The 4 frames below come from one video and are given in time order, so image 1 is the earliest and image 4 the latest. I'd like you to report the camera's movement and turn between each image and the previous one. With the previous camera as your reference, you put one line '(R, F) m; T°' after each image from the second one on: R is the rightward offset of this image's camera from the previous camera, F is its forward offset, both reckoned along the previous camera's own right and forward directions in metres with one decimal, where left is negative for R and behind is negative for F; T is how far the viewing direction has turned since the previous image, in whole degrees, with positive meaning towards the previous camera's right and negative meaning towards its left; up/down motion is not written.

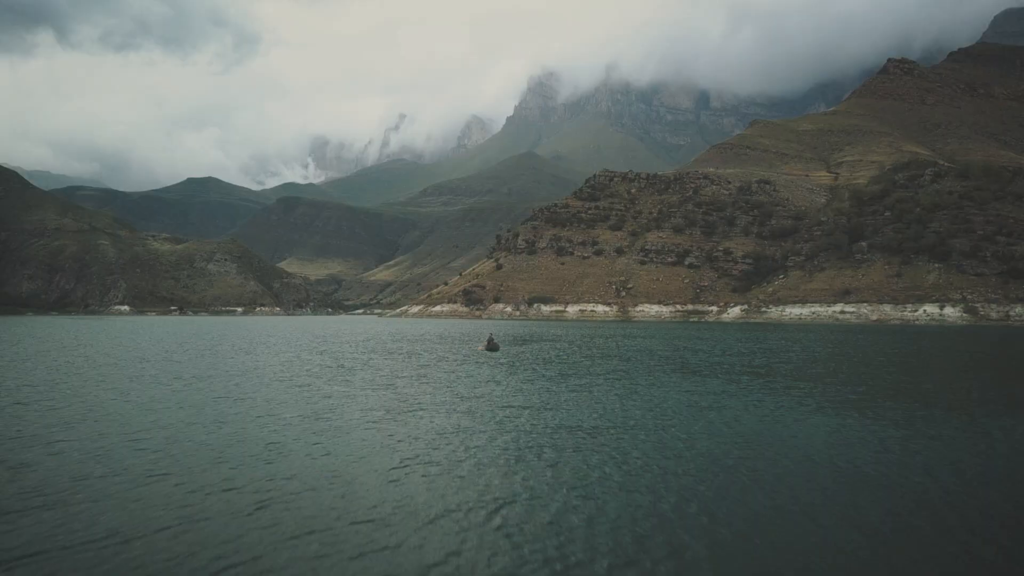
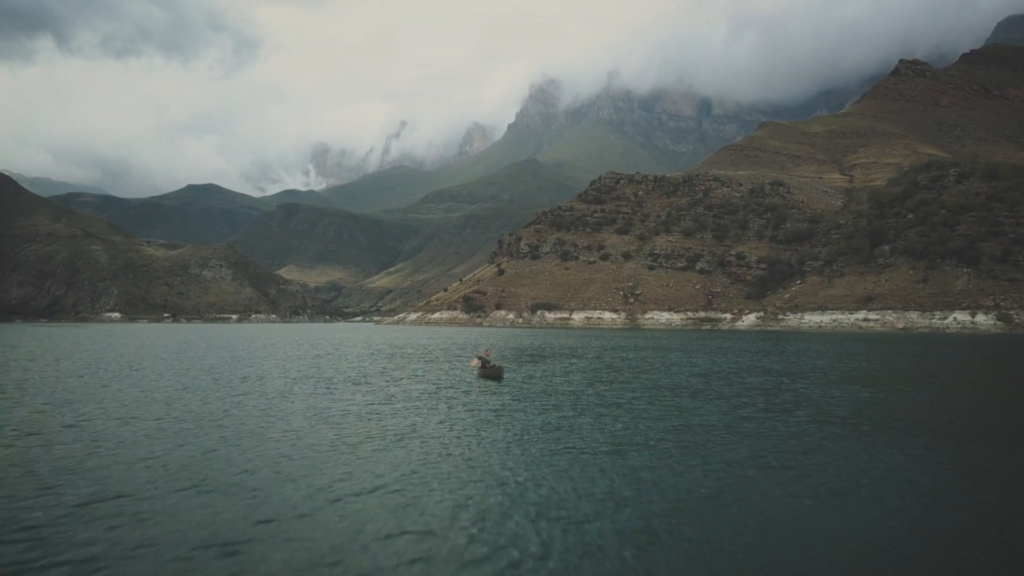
(-0.3, +6.3) m; 0°
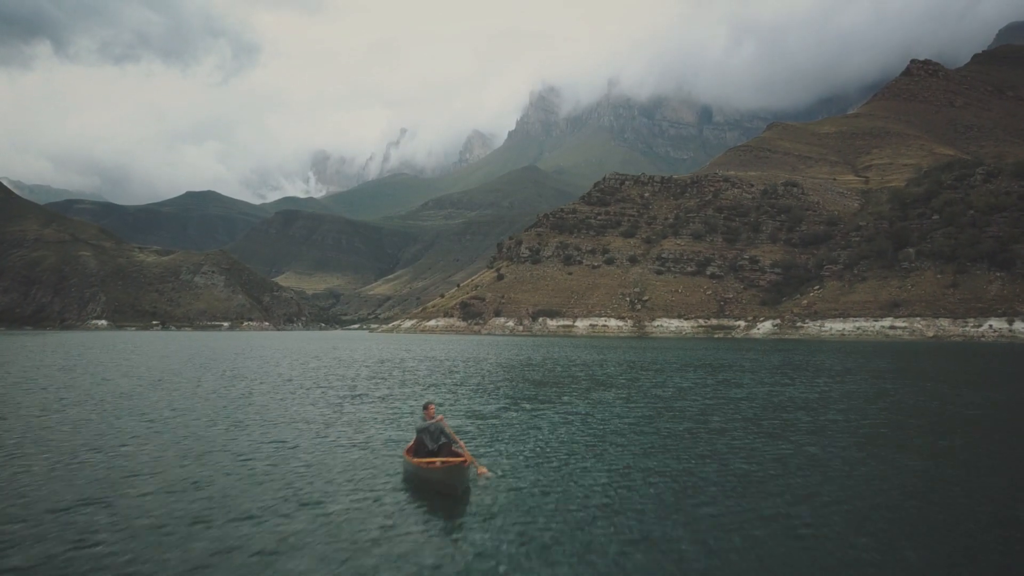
(+0.1, +7.1) m; 0°
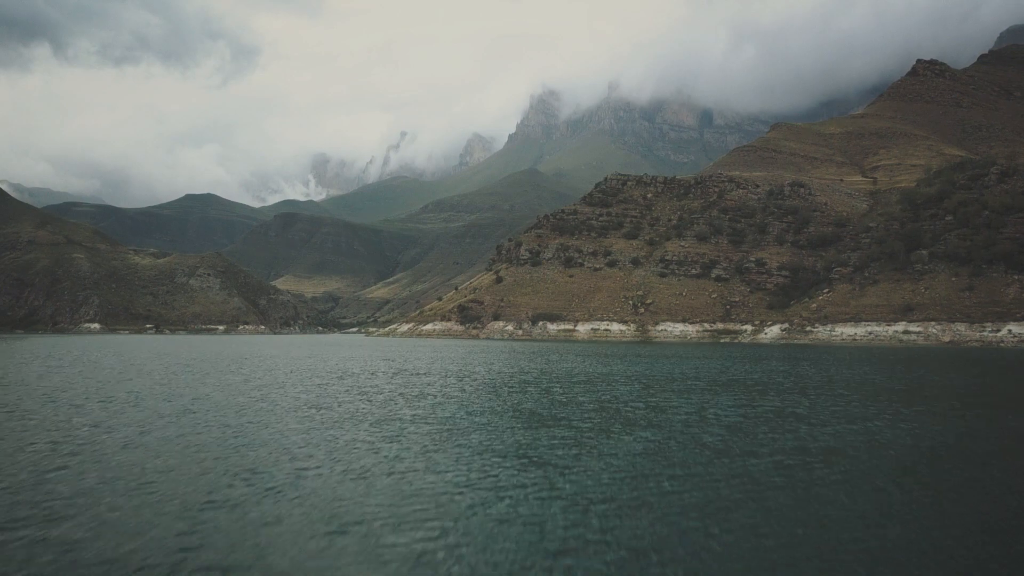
(+0.2, +3.6) m; 0°
